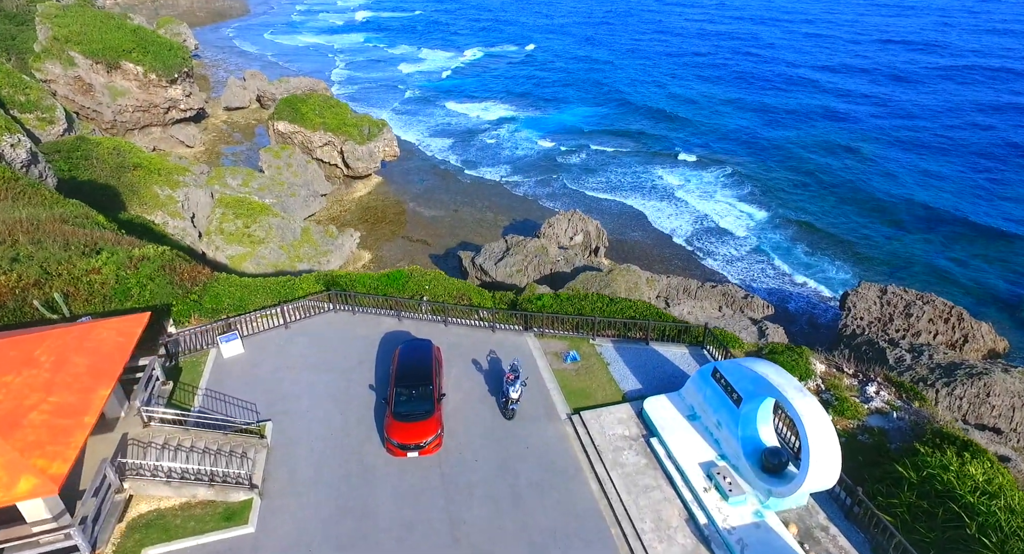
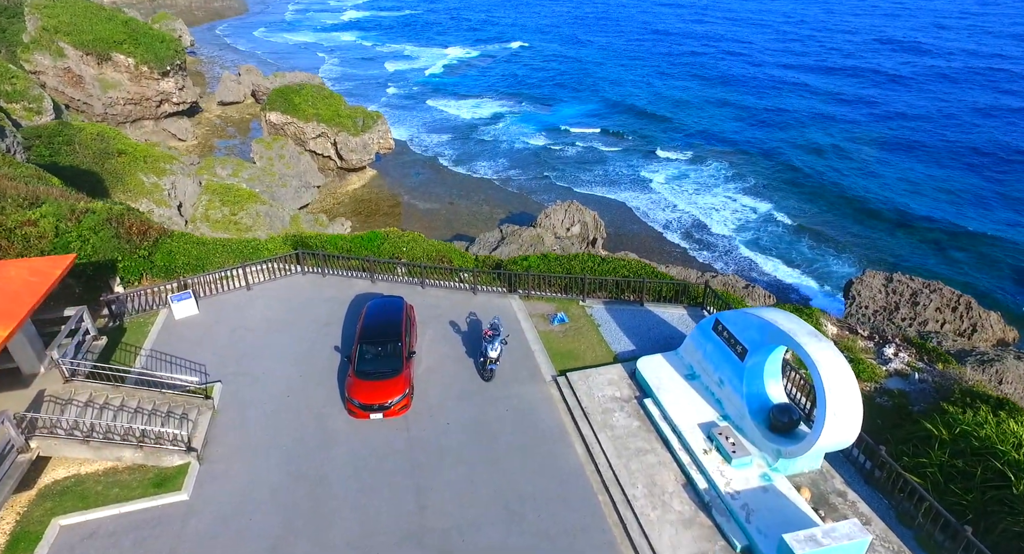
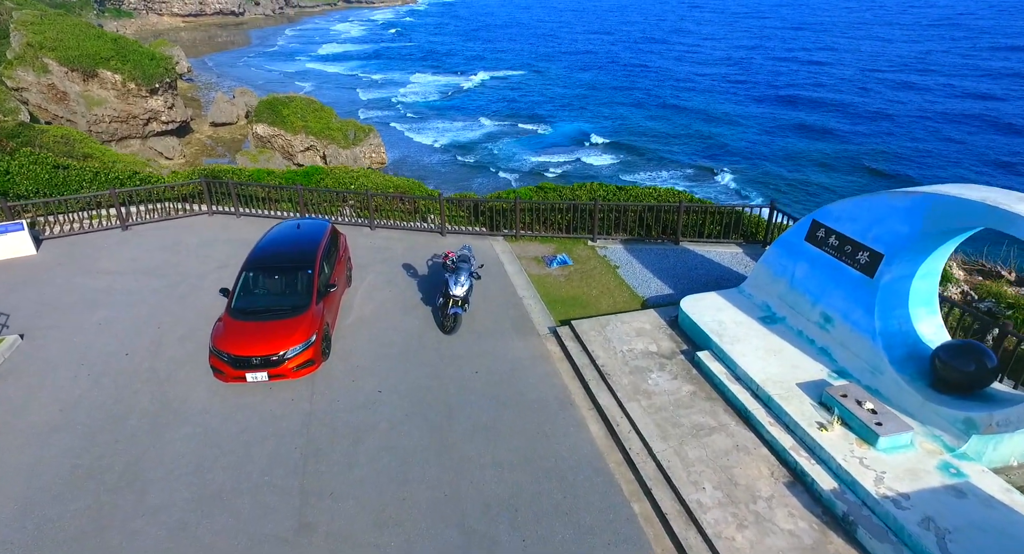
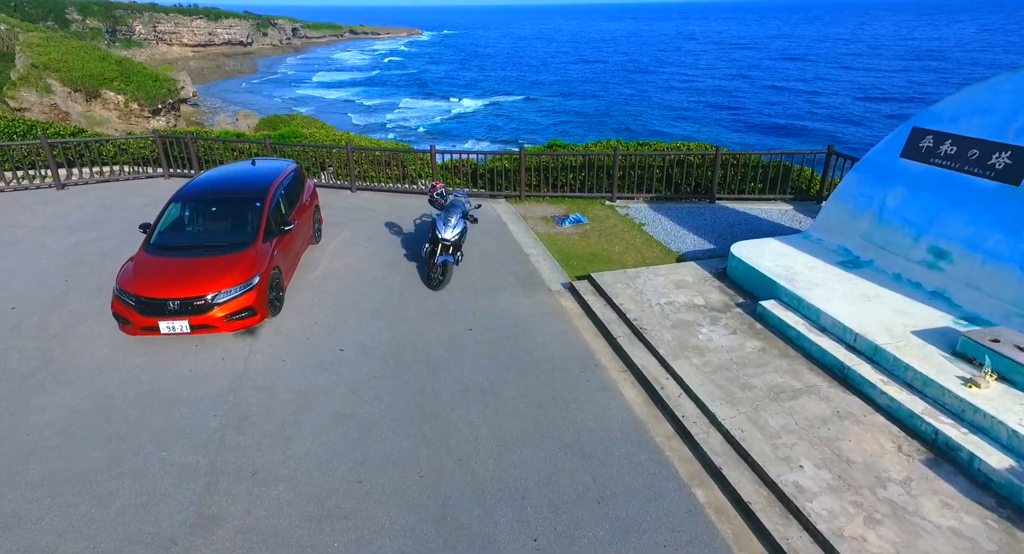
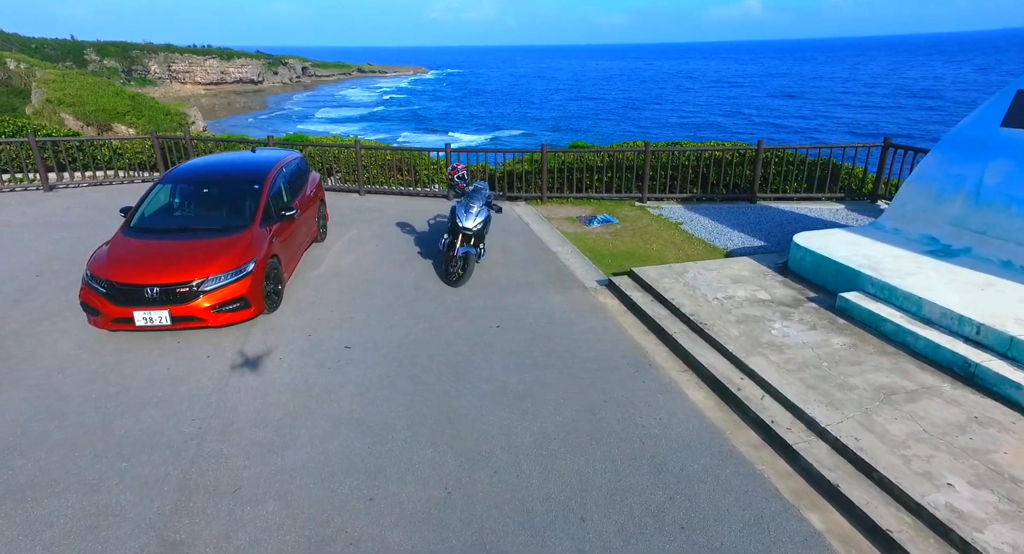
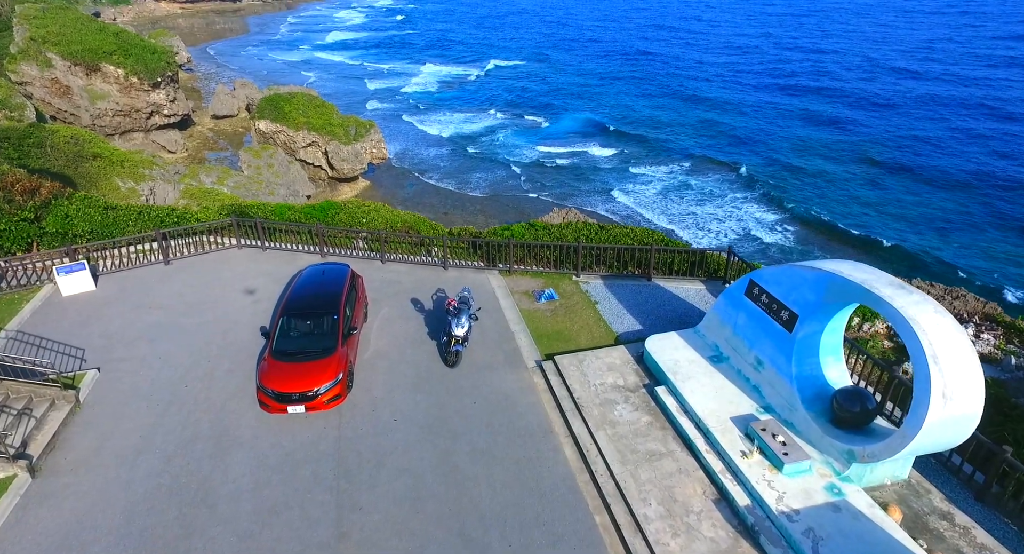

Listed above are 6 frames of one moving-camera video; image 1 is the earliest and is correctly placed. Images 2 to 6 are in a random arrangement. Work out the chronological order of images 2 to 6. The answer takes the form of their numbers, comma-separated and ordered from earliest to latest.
2, 6, 3, 4, 5
